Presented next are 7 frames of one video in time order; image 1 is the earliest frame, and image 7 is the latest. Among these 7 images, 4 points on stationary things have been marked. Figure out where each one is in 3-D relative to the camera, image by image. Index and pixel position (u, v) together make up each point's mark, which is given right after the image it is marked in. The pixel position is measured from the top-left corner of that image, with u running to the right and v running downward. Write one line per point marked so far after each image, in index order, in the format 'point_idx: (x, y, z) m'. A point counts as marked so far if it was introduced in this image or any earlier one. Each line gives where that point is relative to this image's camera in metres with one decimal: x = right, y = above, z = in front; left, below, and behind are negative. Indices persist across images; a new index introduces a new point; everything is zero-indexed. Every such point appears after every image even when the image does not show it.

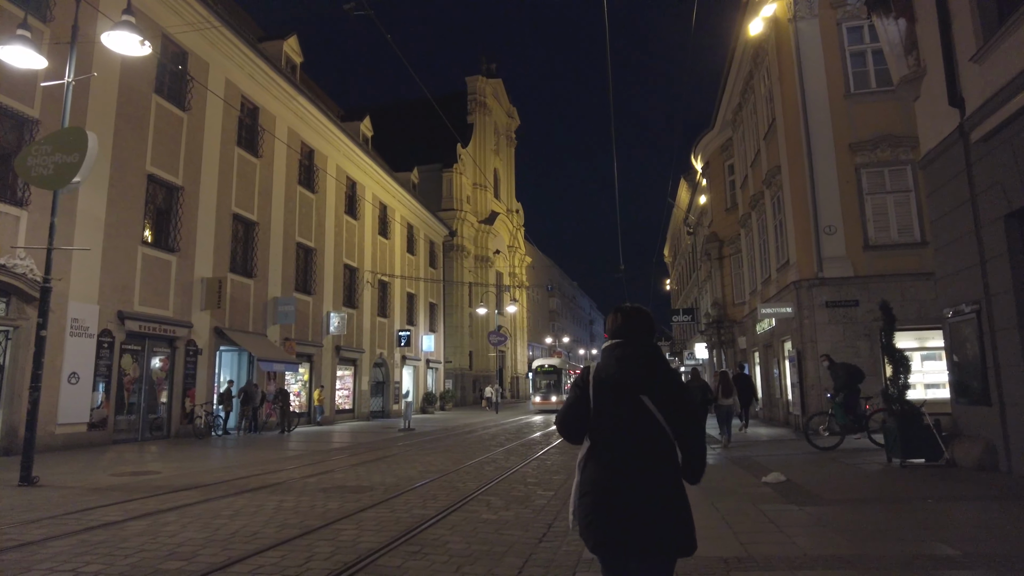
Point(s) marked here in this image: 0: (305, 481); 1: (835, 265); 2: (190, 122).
0: (-3.0, -2.8, +9.4) m
1: (+8.3, +0.6, +16.2) m
2: (-9.6, +4.9, +18.8) m
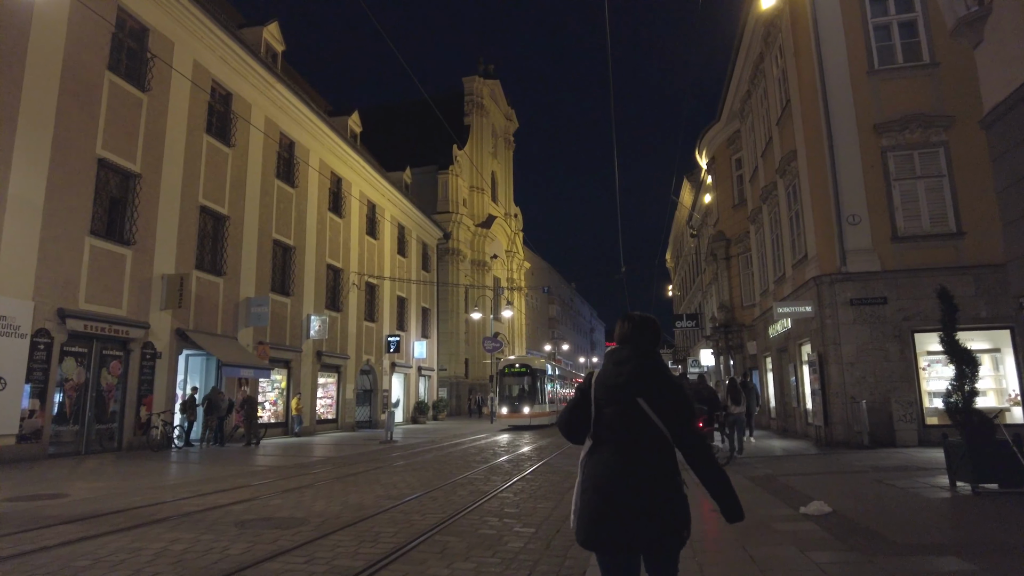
0: (-3.3, -2.6, +7.7) m
1: (+8.0, +0.7, +14.5) m
2: (-9.8, +5.0, +17.2) m
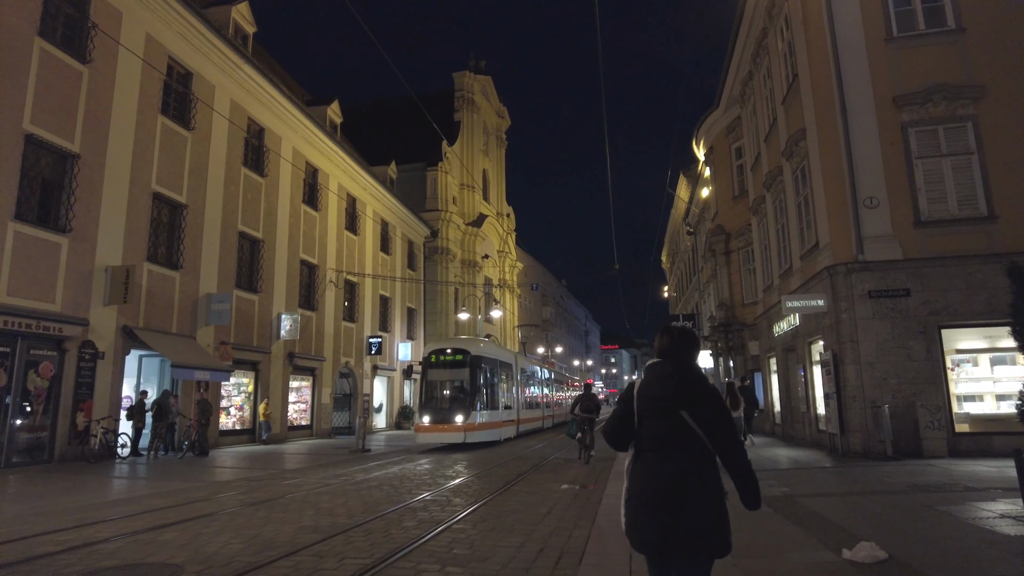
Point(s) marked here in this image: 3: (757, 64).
0: (-3.7, -2.4, +6.0) m
1: (+7.5, +0.9, +13.0) m
2: (-10.3, +5.1, +15.5) m
3: (+7.7, +7.0, +19.8) m
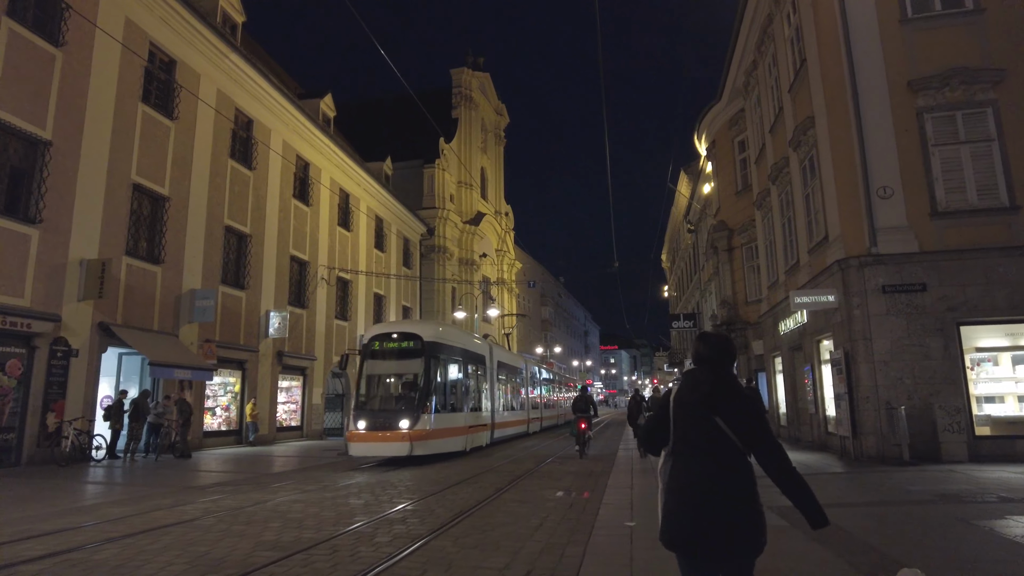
0: (-3.9, -2.3, +5.3) m
1: (+7.4, +1.0, +12.3) m
2: (-10.4, +5.3, +14.8) m
3: (+7.6, +7.1, +19.1) m
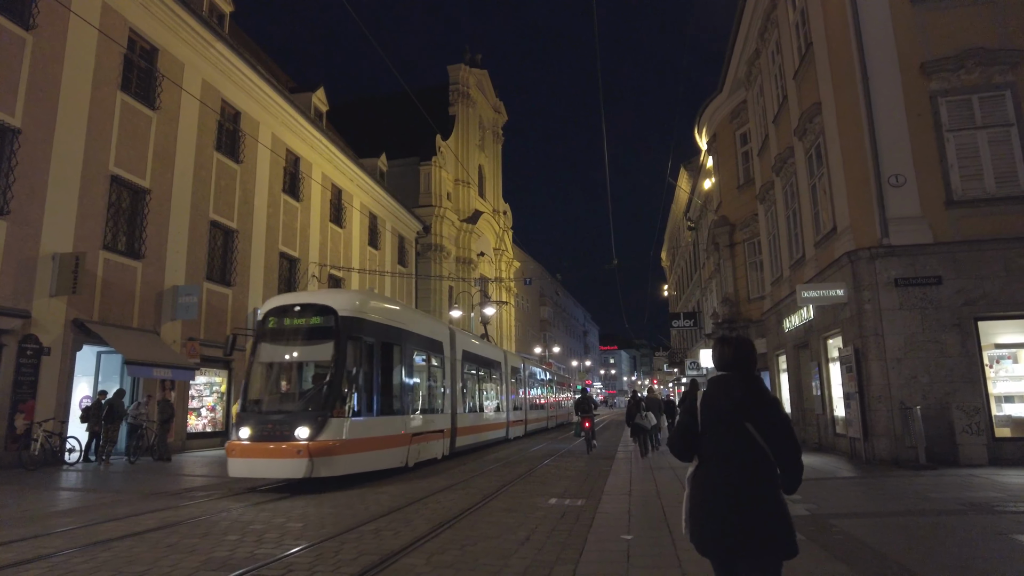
0: (-4.0, -2.2, +4.6) m
1: (+7.2, +1.1, +11.6) m
2: (-10.6, +5.4, +14.2) m
3: (+7.4, +7.2, +18.5) m
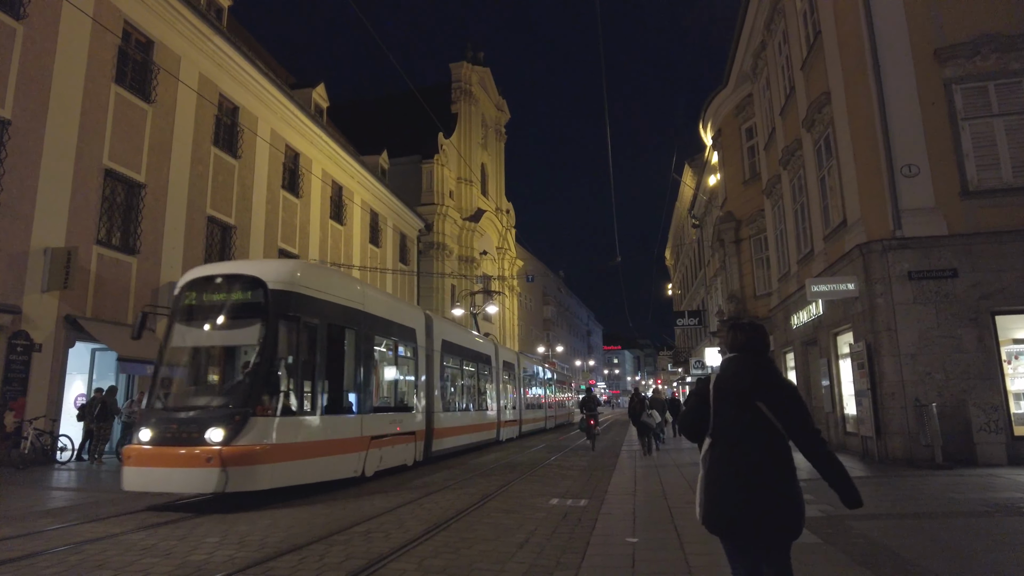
0: (-4.0, -2.0, +4.3) m
1: (+7.2, +1.2, +11.2) m
2: (-10.6, +5.5, +13.9) m
3: (+7.4, +7.4, +18.1) m
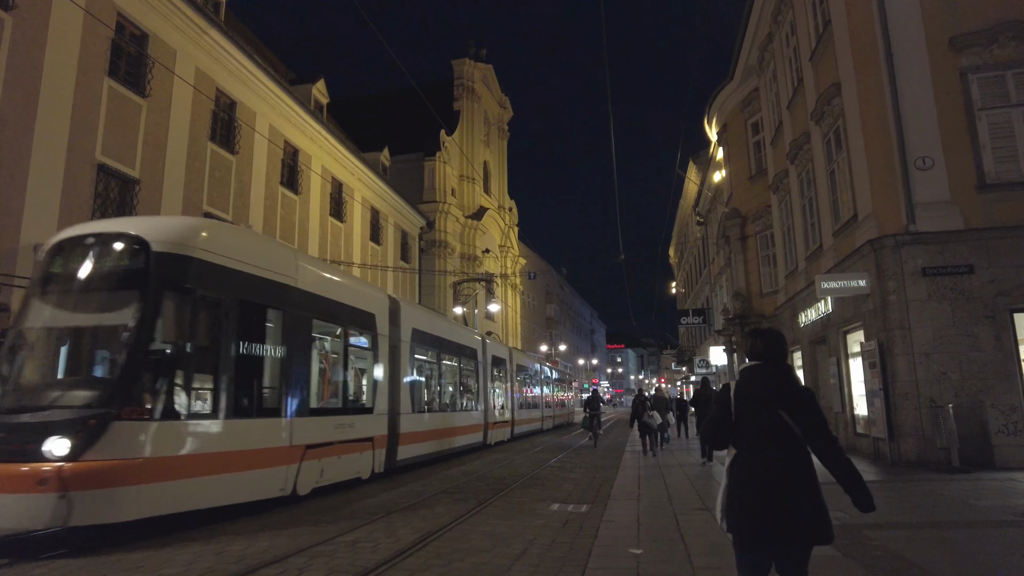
0: (-4.1, -2.0, +4.0) m
1: (+7.2, +1.3, +10.8) m
2: (-10.6, +5.5, +13.6) m
3: (+7.5, +7.4, +17.7) m
